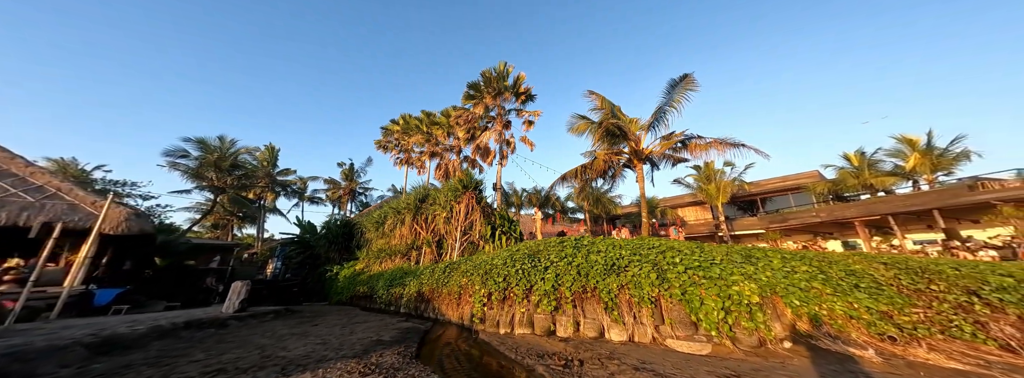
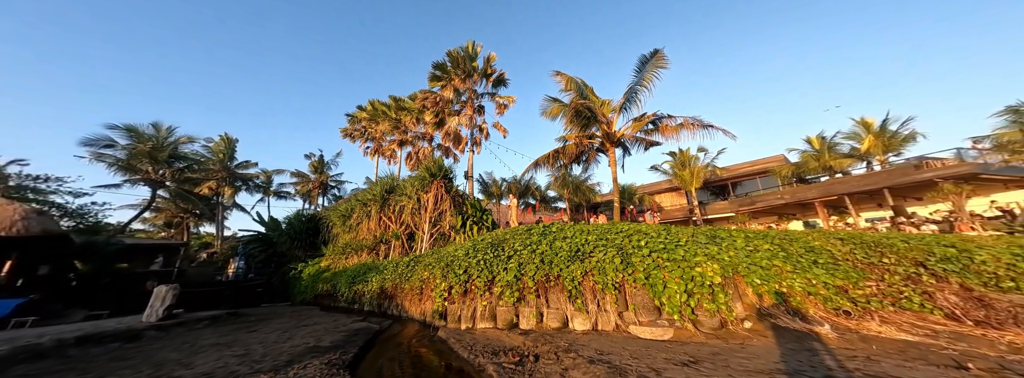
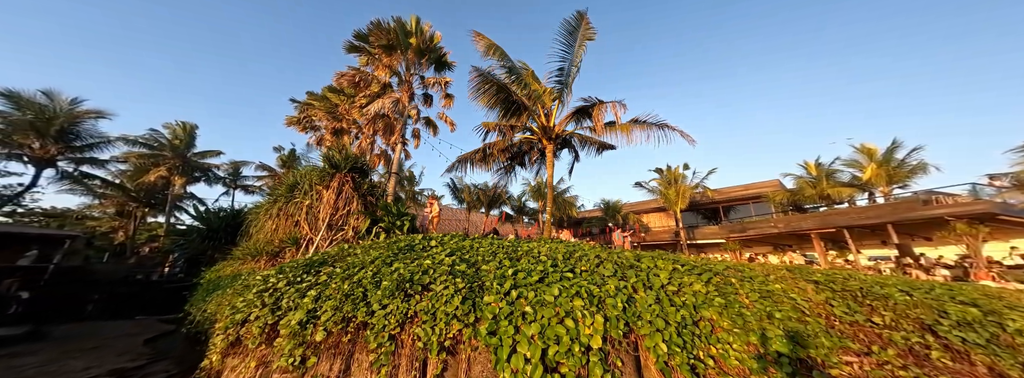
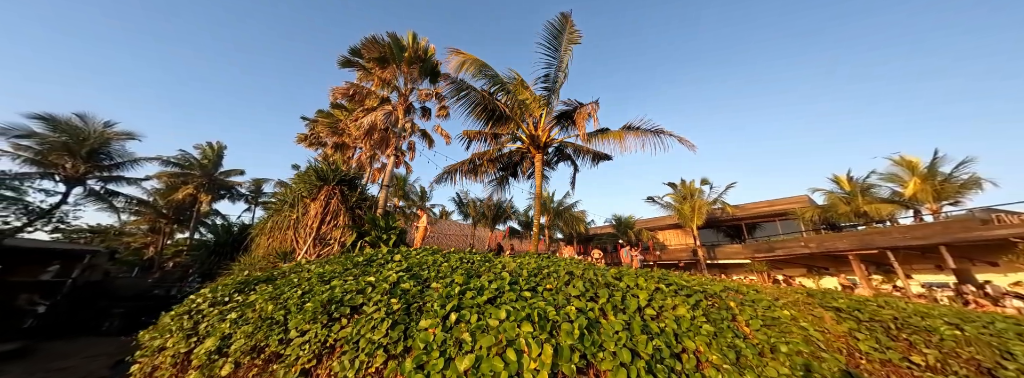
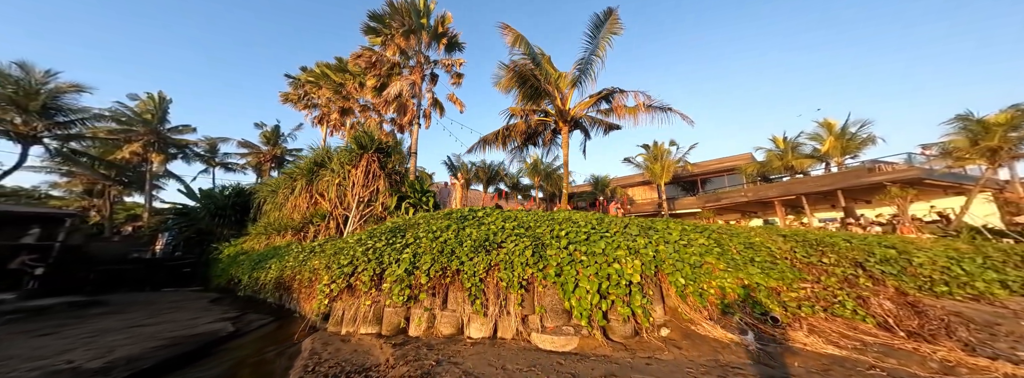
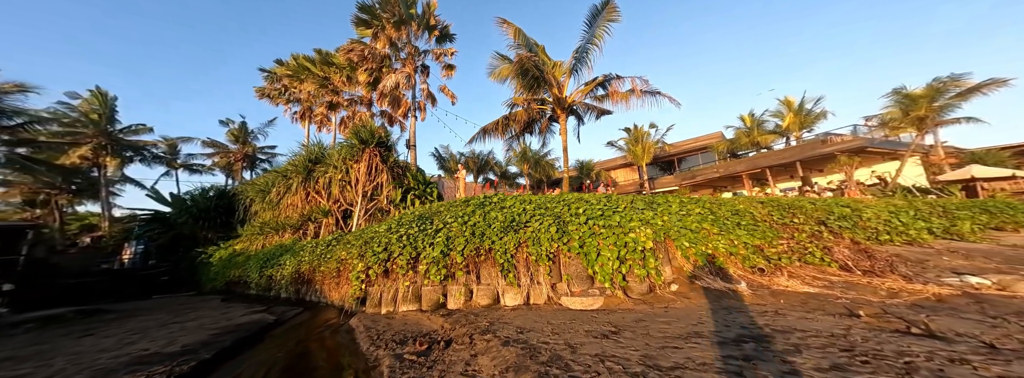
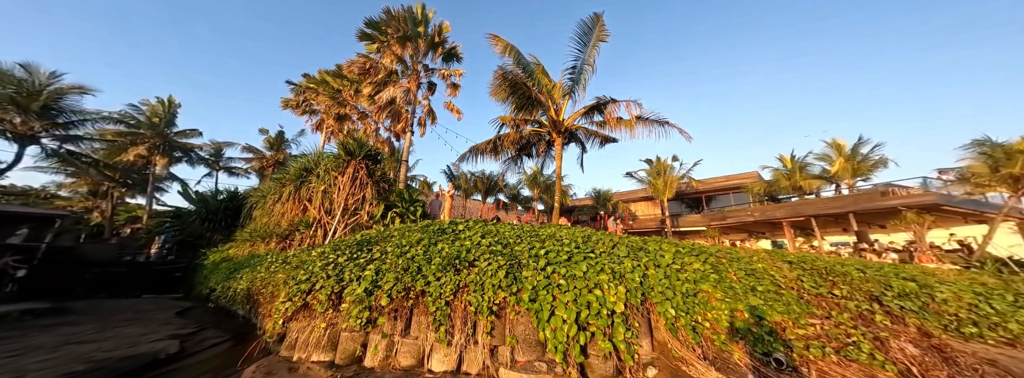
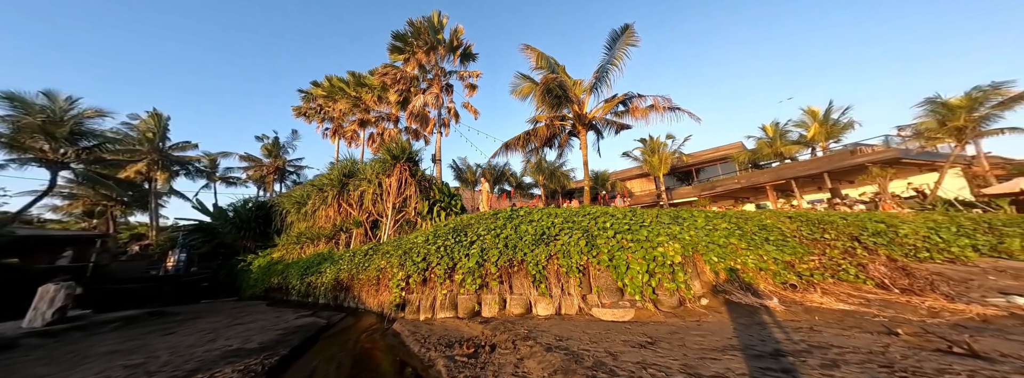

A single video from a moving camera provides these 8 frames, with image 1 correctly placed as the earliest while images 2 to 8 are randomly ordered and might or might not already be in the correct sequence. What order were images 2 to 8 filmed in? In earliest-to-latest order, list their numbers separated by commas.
2, 8, 6, 5, 7, 3, 4
